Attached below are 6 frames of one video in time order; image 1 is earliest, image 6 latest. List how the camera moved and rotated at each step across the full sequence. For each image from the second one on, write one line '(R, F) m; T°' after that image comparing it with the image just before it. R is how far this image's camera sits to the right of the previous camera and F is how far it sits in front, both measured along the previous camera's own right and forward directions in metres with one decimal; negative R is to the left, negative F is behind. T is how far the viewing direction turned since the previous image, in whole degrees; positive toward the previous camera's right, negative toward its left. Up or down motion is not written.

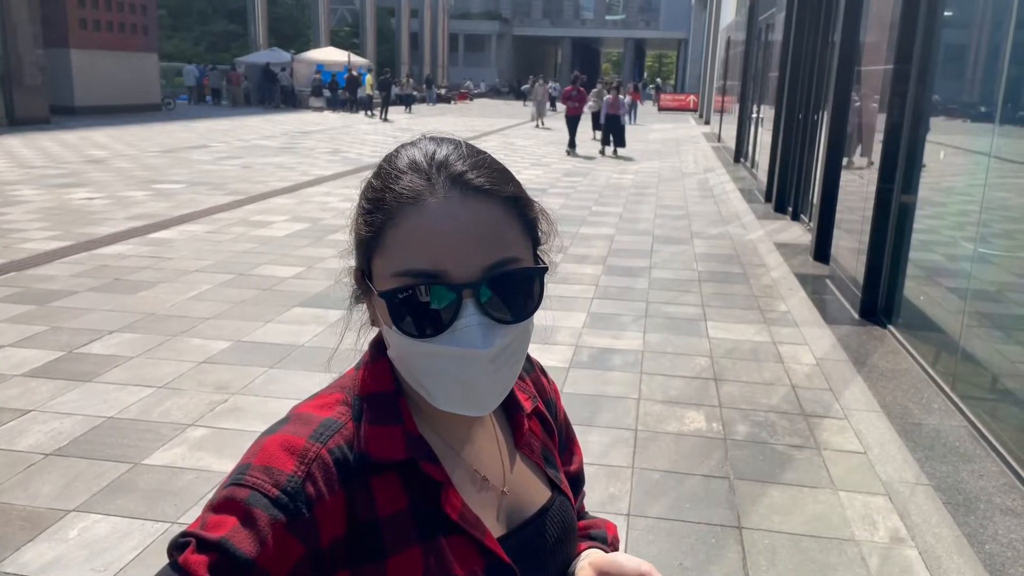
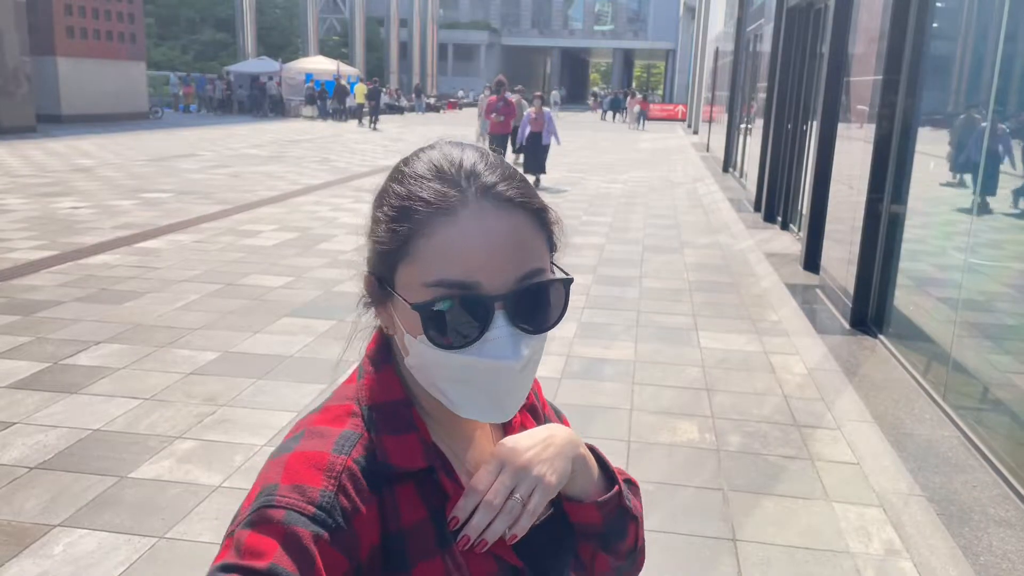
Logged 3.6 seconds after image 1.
(0.0, 0.0) m; +1°
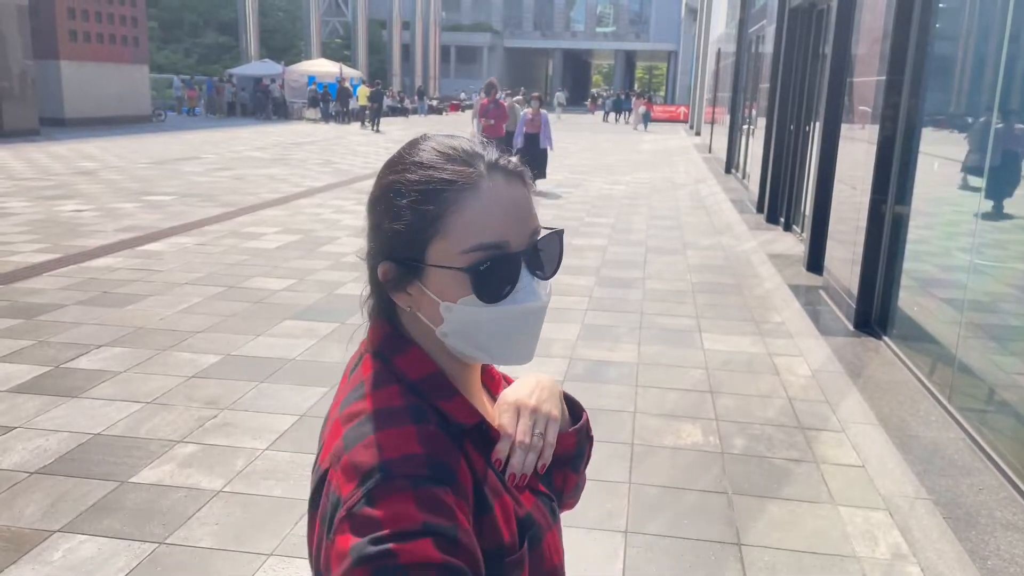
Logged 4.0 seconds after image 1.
(0.0, 0.0) m; 0°
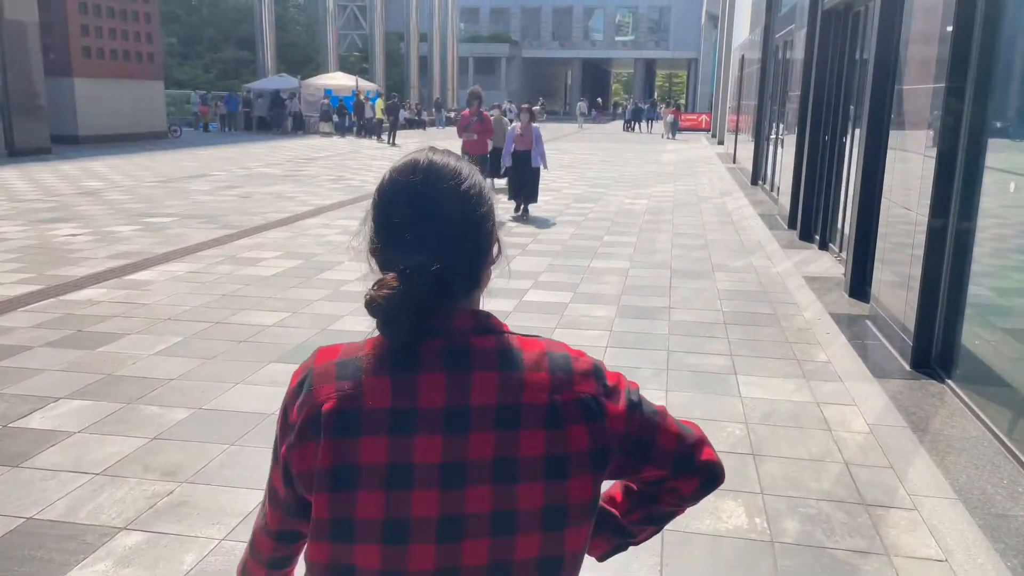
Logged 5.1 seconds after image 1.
(+0.1, +0.7) m; -2°
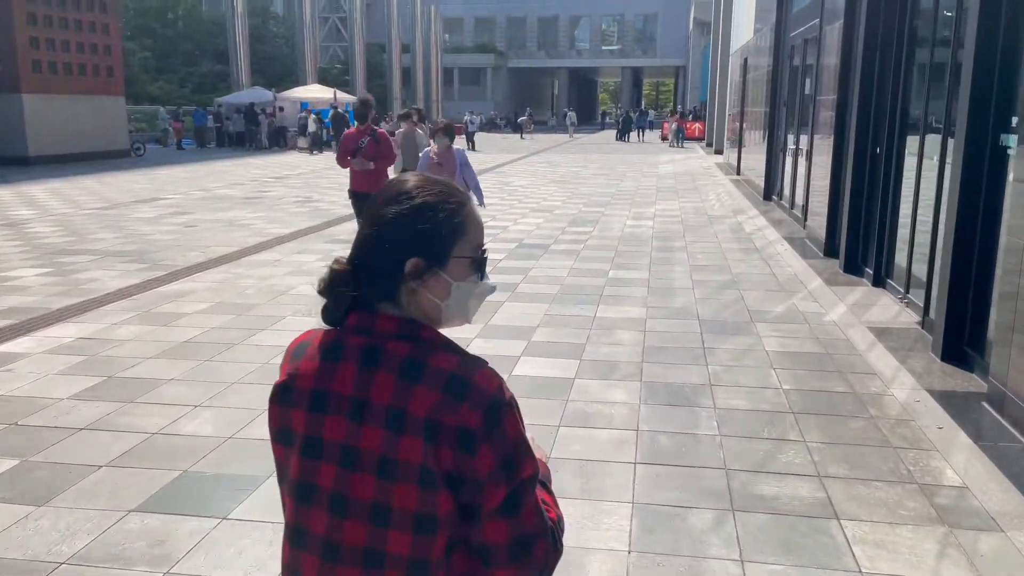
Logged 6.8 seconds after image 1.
(0.0, +1.9) m; +1°
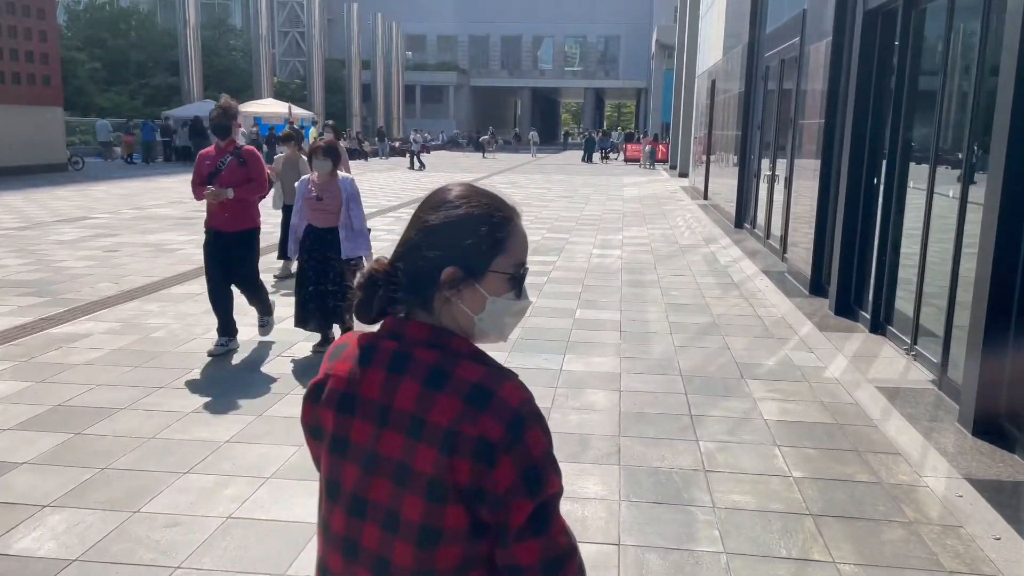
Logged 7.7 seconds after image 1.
(+0.1, +1.1) m; +3°
